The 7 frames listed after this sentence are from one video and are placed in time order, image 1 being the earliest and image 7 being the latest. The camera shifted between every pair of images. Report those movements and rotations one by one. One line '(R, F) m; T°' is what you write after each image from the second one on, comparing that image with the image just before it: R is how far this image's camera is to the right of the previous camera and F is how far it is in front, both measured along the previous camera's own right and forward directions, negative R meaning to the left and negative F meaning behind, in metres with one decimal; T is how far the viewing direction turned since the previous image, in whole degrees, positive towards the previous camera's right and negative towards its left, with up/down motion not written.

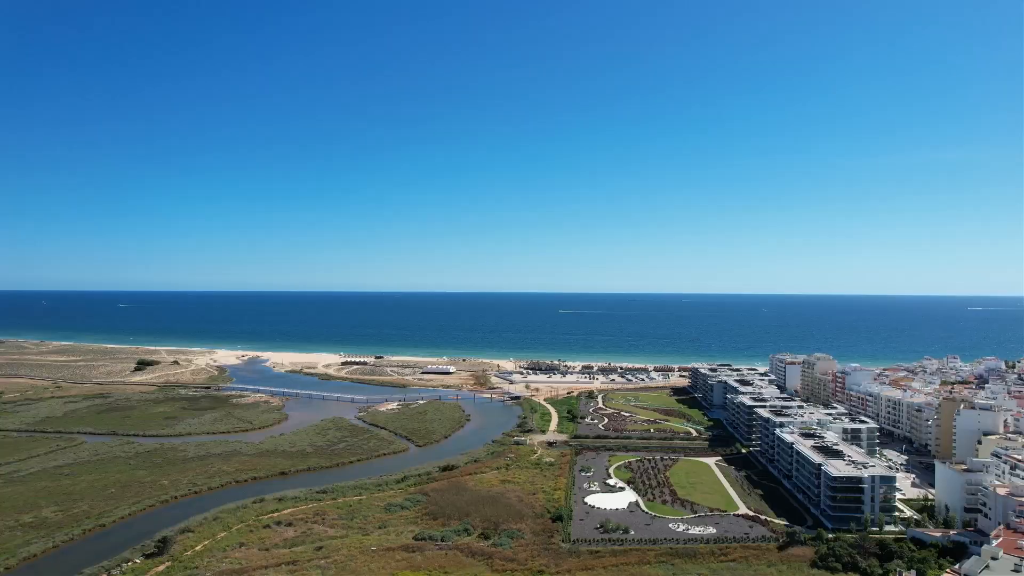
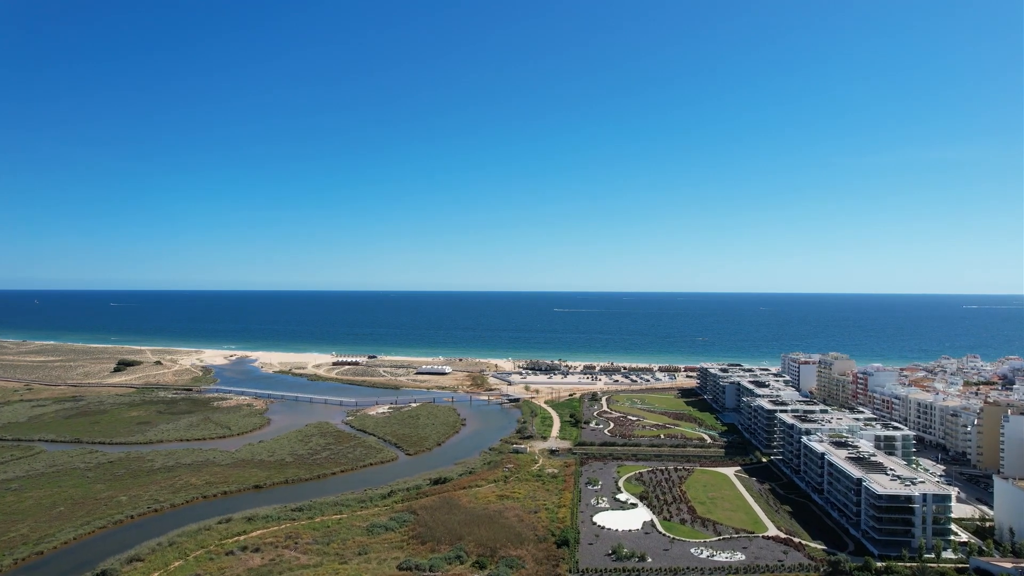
(-0.1, +4.3) m; 0°
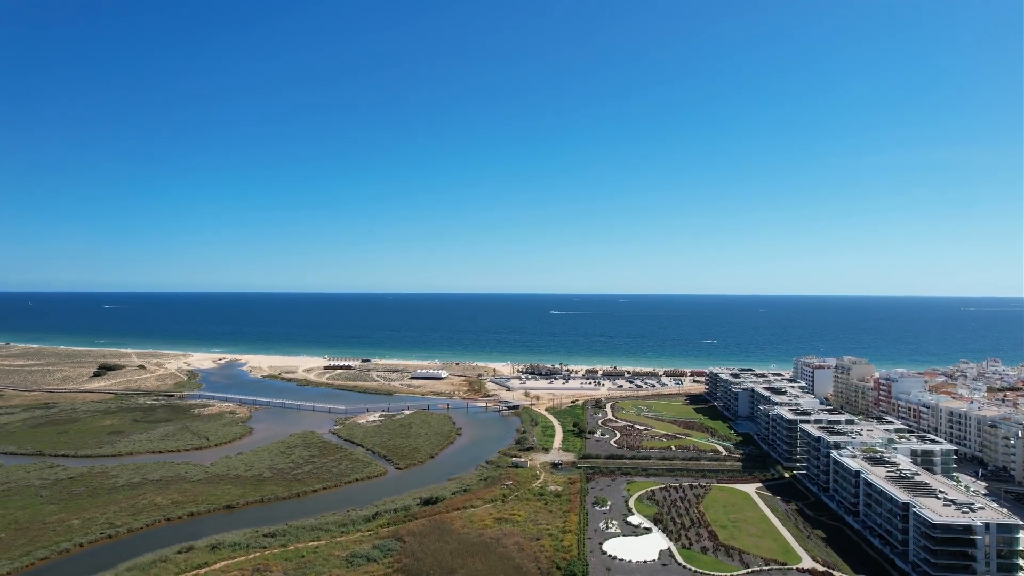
(0.0, +3.8) m; 0°
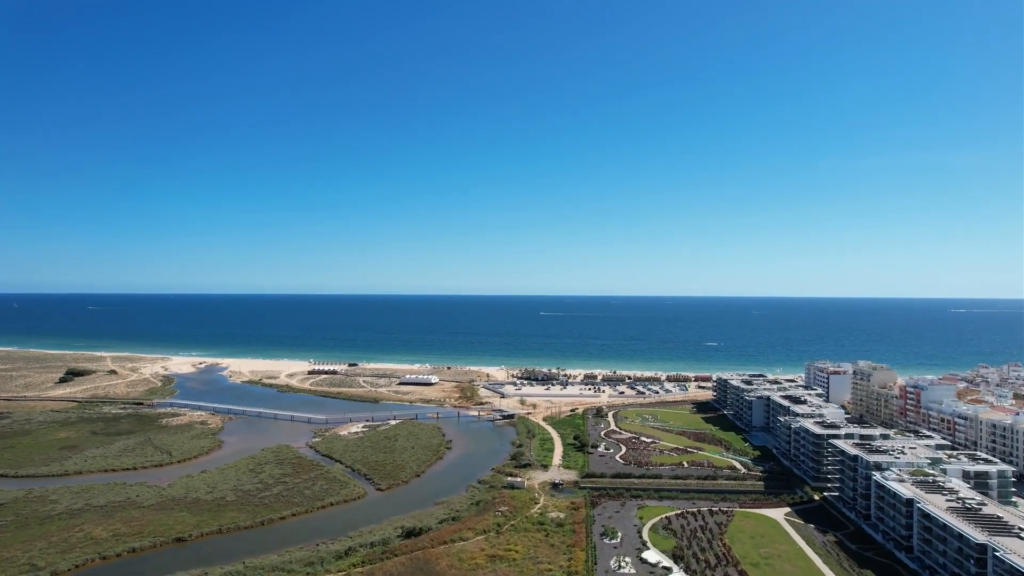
(-0.1, +4.8) m; +1°
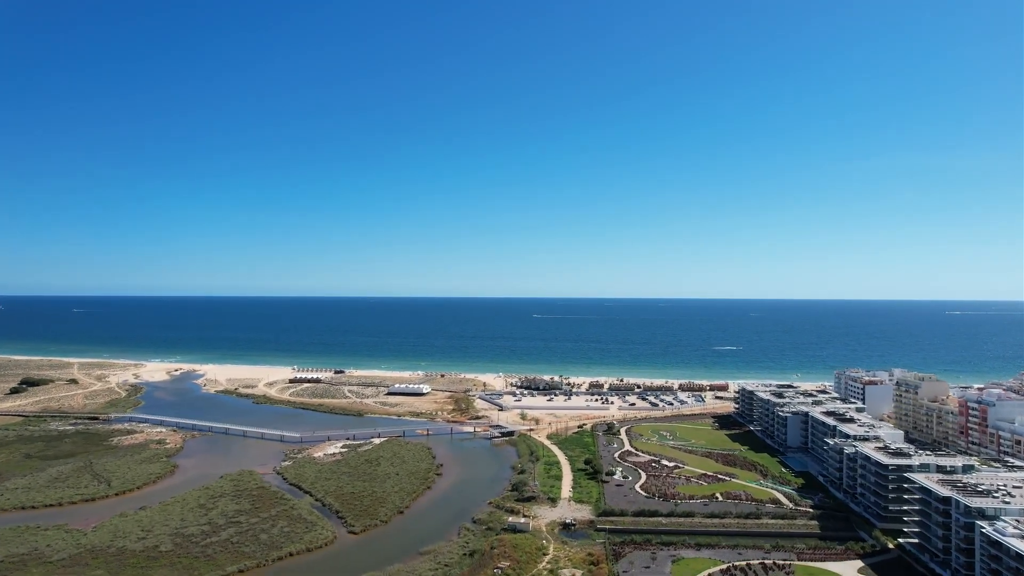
(-0.4, +7.0) m; 0°
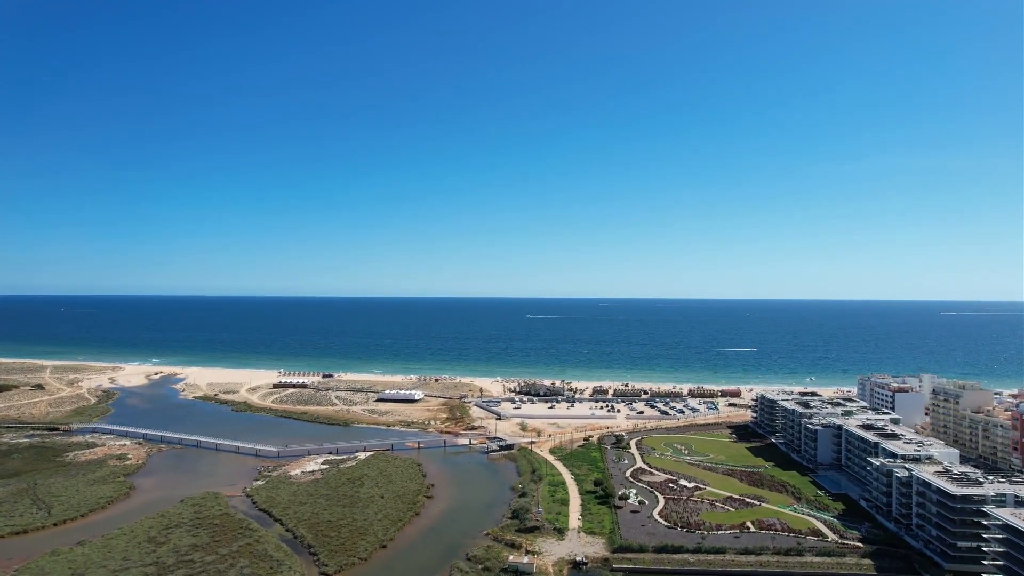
(-0.2, +5.0) m; 0°
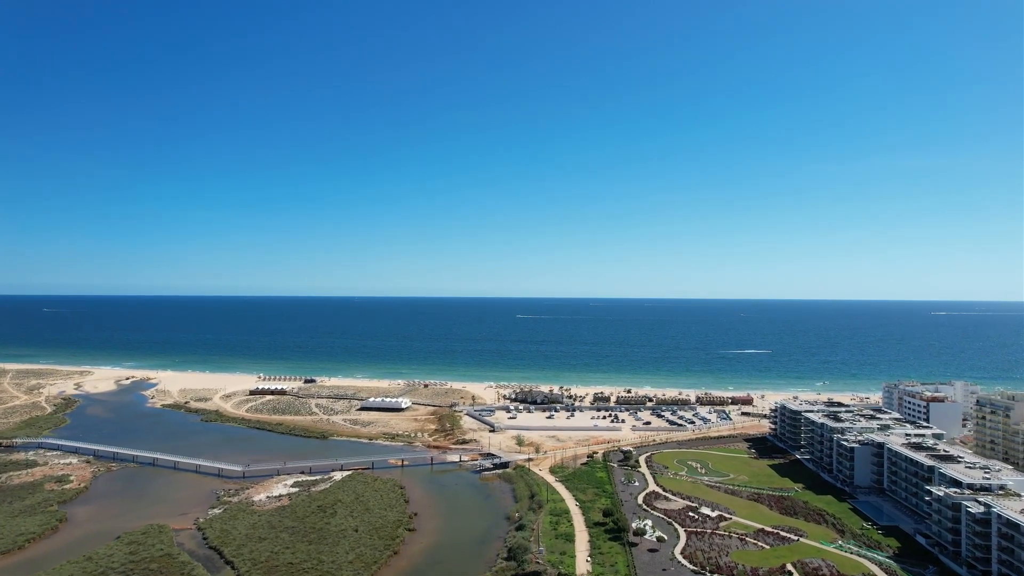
(-0.1, +5.4) m; +1°
